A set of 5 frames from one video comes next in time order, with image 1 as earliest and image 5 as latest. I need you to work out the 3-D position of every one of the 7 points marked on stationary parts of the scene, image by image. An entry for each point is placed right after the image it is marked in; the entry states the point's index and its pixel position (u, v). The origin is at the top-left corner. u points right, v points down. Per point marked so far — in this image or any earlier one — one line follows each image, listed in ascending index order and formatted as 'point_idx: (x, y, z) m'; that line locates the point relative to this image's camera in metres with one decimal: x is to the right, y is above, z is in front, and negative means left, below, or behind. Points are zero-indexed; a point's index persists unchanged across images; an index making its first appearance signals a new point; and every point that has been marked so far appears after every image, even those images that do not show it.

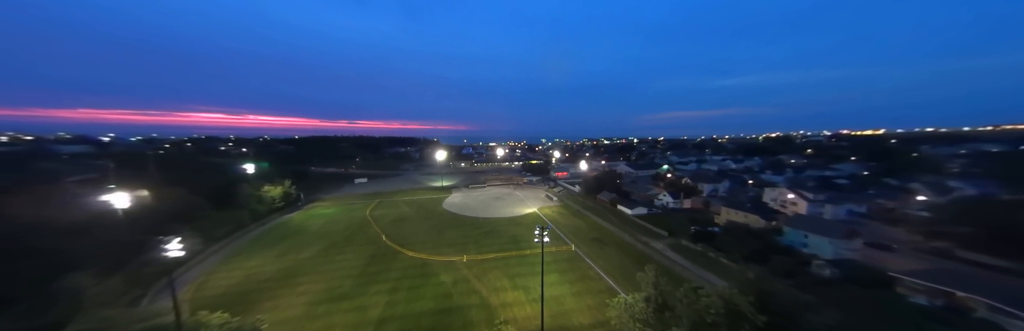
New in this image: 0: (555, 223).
0: (+3.7, -3.7, +17.9) m
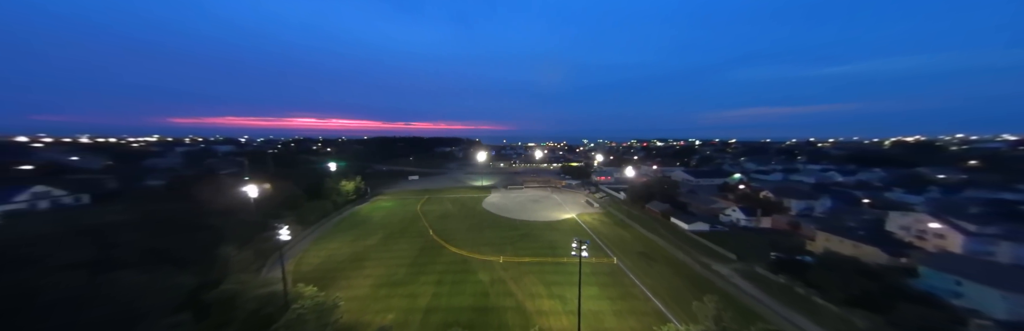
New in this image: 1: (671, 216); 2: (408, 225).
0: (+5.7, -4.3, +16.3) m
1: (+11.2, -3.6, +17.6) m
2: (-7.8, -4.7, +19.6) m
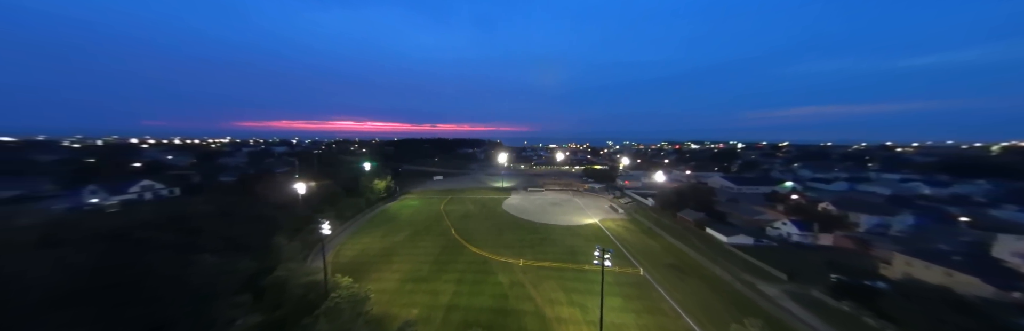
0: (+6.6, -4.5, +15.3) m
1: (+12.2, -3.9, +15.9) m
2: (-6.4, -4.7, +20.2) m
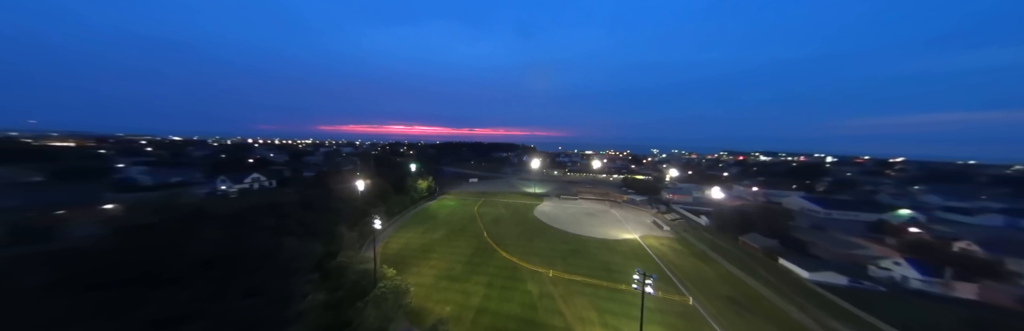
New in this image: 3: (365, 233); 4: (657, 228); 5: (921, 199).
0: (+7.9, -5.0, +13.5) m
1: (+13.6, -4.6, +13.1) m
2: (-4.0, -4.8, +20.6) m
3: (-9.3, -4.3, +16.3) m
4: (+10.3, -4.4, +17.9) m
5: (+28.2, -2.5, +17.3) m
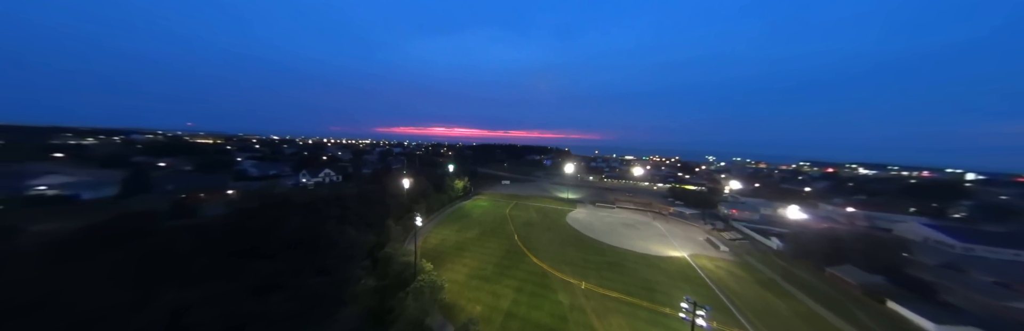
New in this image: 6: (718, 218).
0: (+9.0, -5.4, +11.3) m
1: (+14.6, -5.2, +10.0) m
2: (-1.6, -4.9, +20.3) m
3: (-7.5, -4.1, +17.0) m
4: (+12.1, -5.0, +15.3) m
5: (+29.7, -3.6, +11.8) m
6: (+15.4, -4.0, +18.8) m
